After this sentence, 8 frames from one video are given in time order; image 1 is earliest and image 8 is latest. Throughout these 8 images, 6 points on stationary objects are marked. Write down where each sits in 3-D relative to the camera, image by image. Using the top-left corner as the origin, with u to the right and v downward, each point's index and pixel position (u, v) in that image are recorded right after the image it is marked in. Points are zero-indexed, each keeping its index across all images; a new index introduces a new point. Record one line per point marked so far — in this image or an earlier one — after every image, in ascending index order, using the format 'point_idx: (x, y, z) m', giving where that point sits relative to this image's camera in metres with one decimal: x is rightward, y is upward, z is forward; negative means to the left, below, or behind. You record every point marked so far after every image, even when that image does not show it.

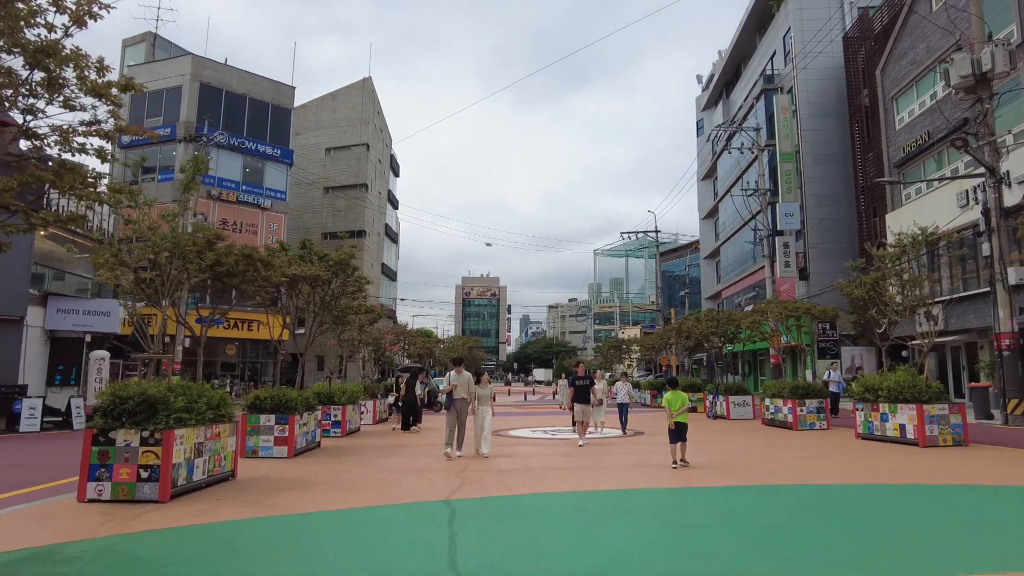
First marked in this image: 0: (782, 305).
0: (+8.4, -0.5, +19.9) m
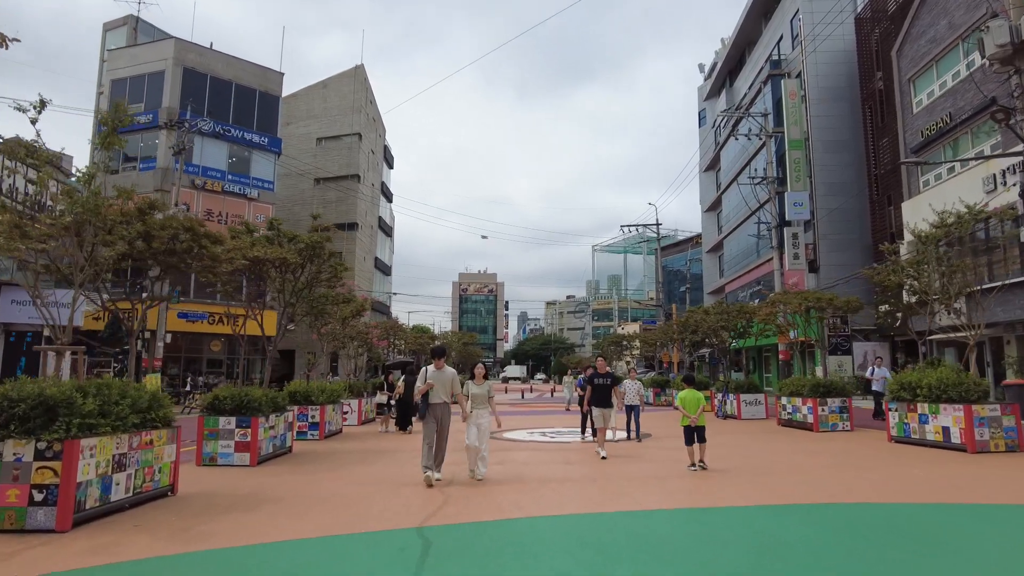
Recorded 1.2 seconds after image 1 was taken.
0: (+8.3, -0.2, +18.4) m
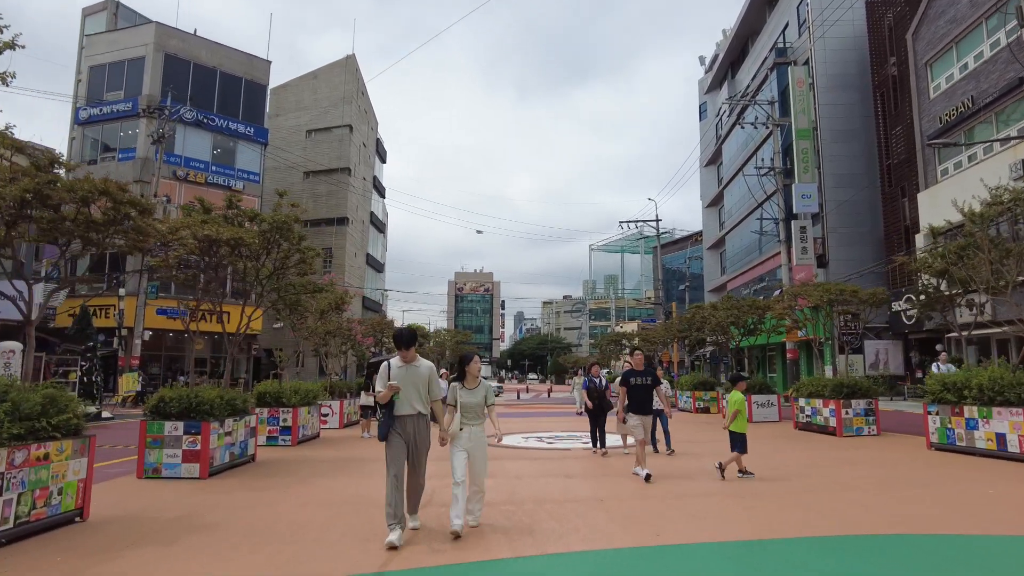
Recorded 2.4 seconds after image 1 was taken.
0: (+8.1, 0.0, +16.9) m
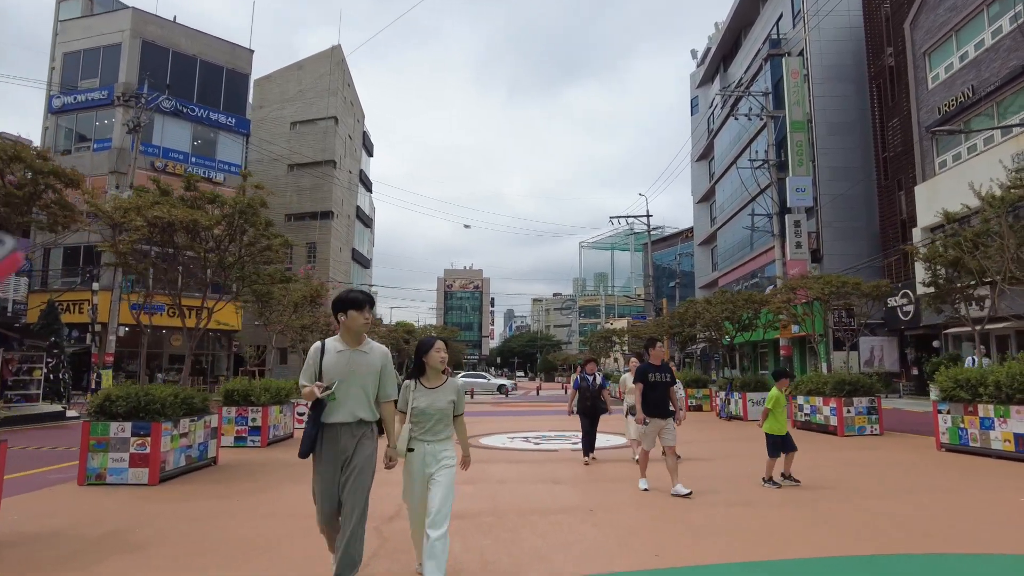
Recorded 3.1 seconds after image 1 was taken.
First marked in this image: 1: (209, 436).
0: (+7.7, +0.2, +16.2) m
1: (-4.8, -2.3, +10.4) m
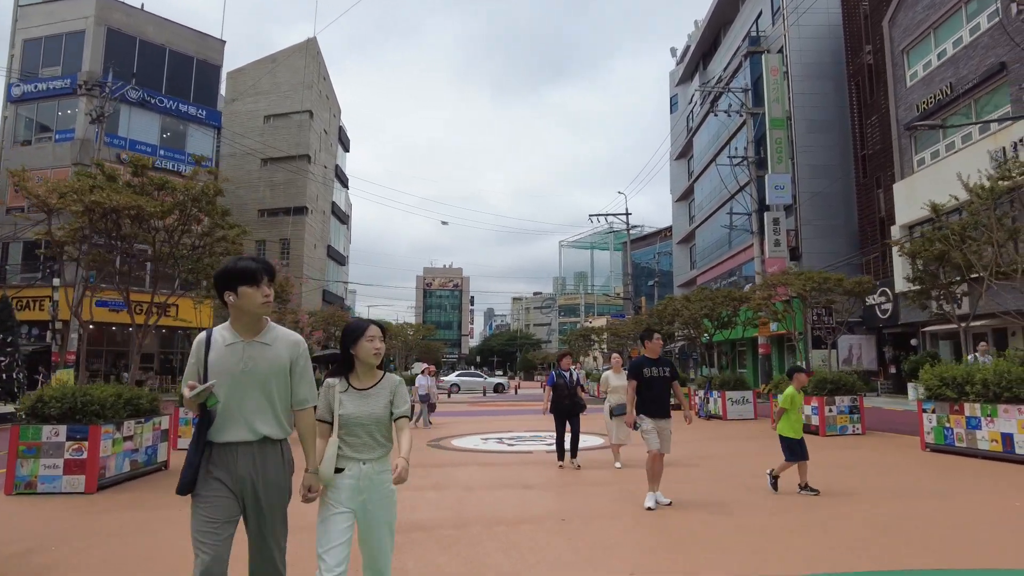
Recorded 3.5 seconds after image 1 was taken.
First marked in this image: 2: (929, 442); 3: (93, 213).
0: (+7.1, +0.3, +15.9) m
1: (-5.2, -2.2, +9.7) m
2: (+6.6, -2.4, +10.3) m
3: (-6.0, +1.1, +9.4) m
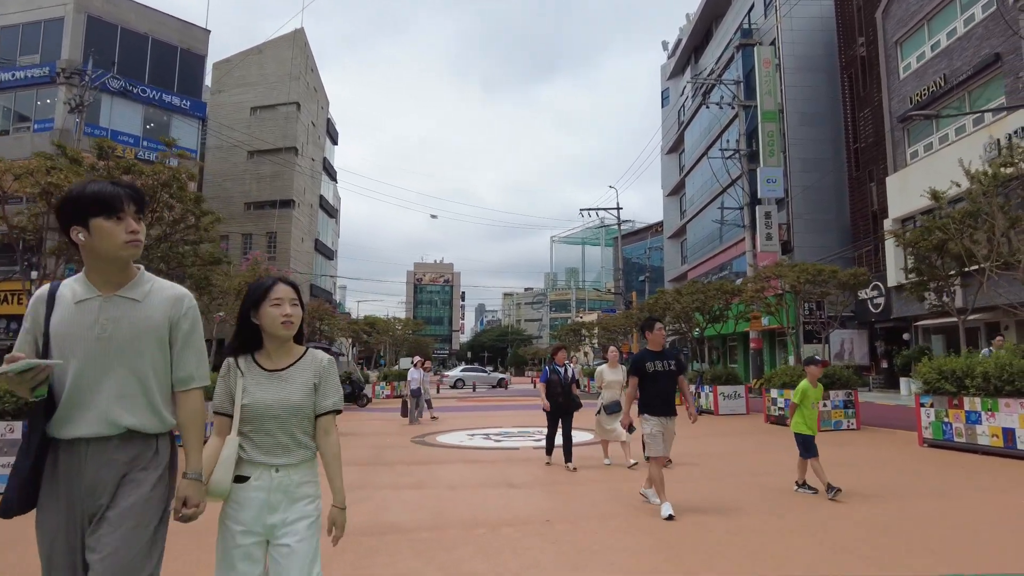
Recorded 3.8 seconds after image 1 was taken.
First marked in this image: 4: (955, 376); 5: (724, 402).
0: (+6.8, +0.4, +15.6) m
1: (-5.4, -2.1, +9.2) m
2: (+6.4, -2.3, +10.0) m
3: (-6.2, +1.2, +8.9) m
4: (+6.6, -1.3, +9.7) m
5: (+5.8, -3.1, +17.7) m
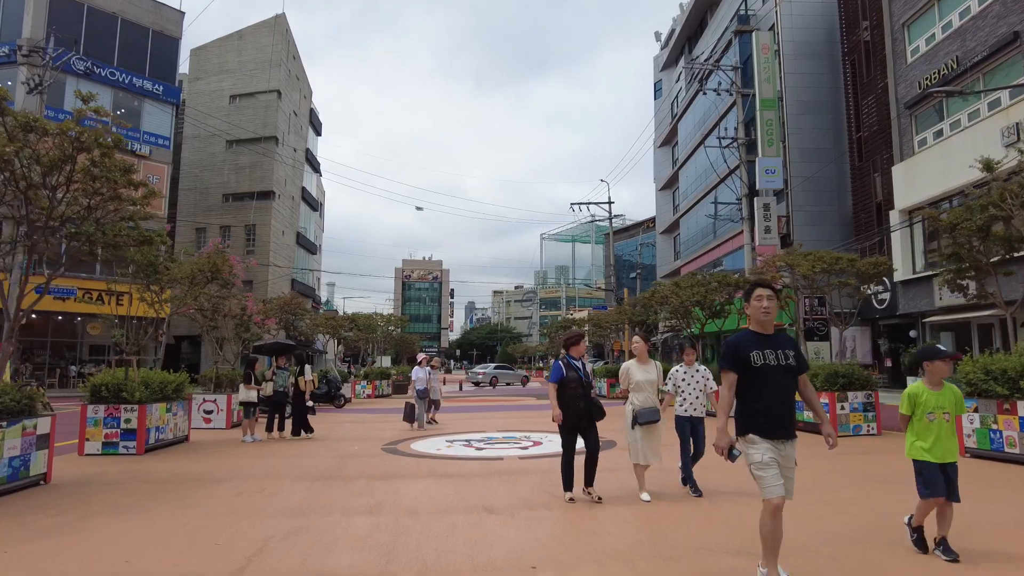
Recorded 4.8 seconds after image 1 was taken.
0: (+6.5, +0.6, +14.3) m
1: (-5.7, -1.9, +7.7) m
2: (+6.1, -2.1, +8.7) m
3: (-6.4, +1.4, +7.4) m
4: (+6.3, -1.1, +8.4) m
5: (+5.4, -2.9, +16.4) m
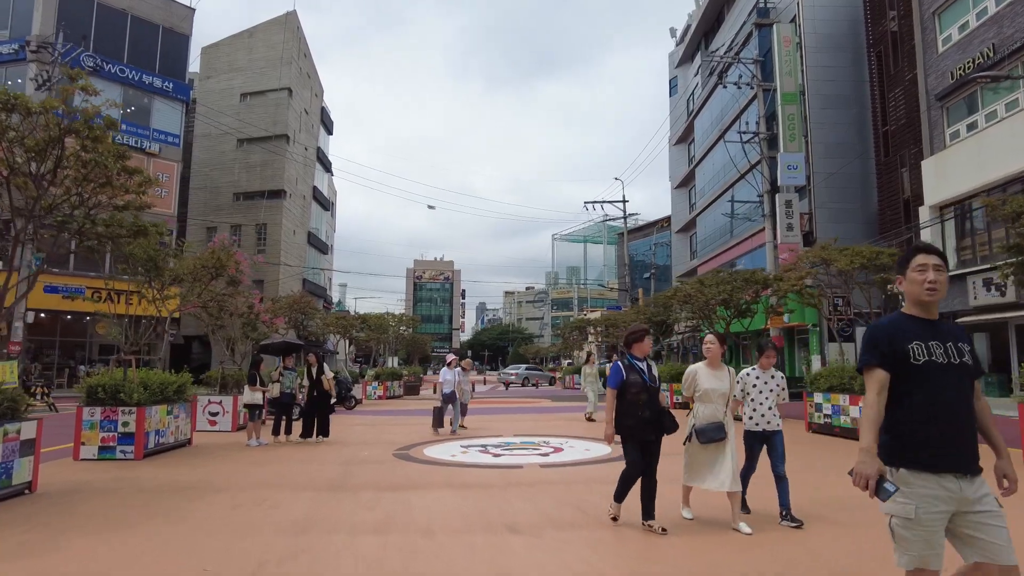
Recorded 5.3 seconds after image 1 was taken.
0: (+6.9, +0.7, +13.6) m
1: (-5.4, -1.8, +7.2) m
2: (+6.4, -2.1, +8.0) m
3: (-6.1, +1.5, +6.9) m
4: (+6.6, -1.1, +7.6) m
5: (+5.8, -2.8, +15.7) m
